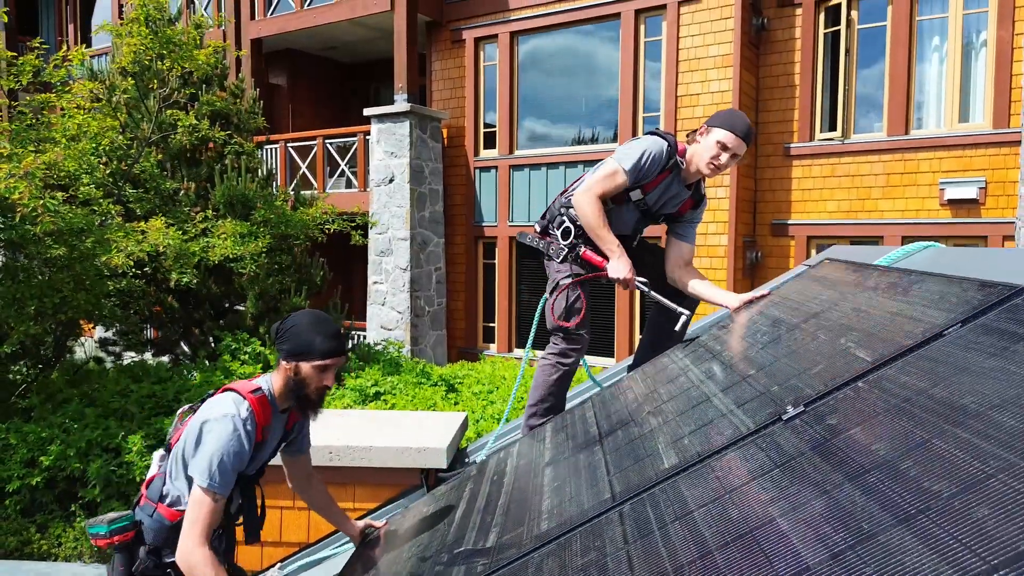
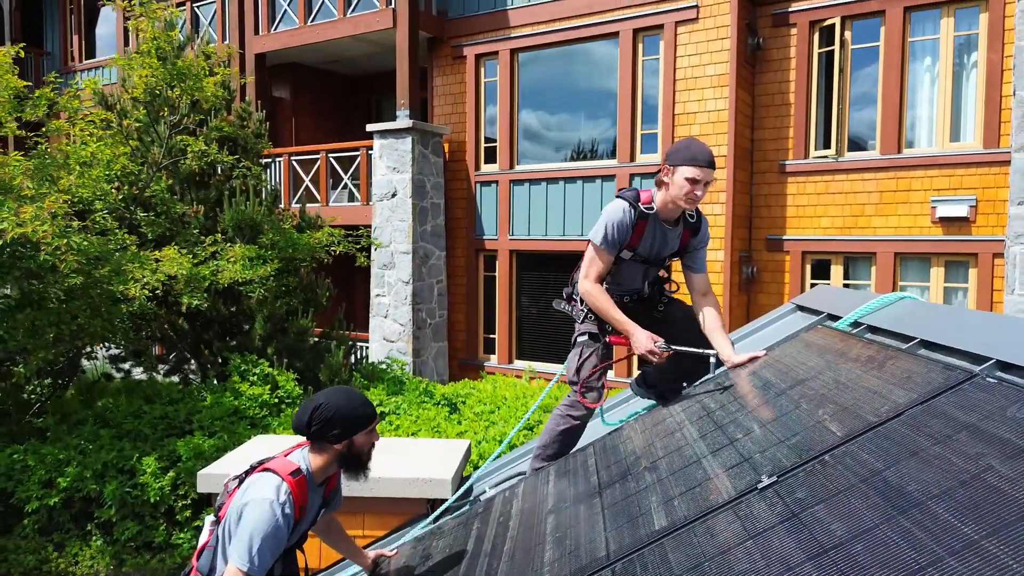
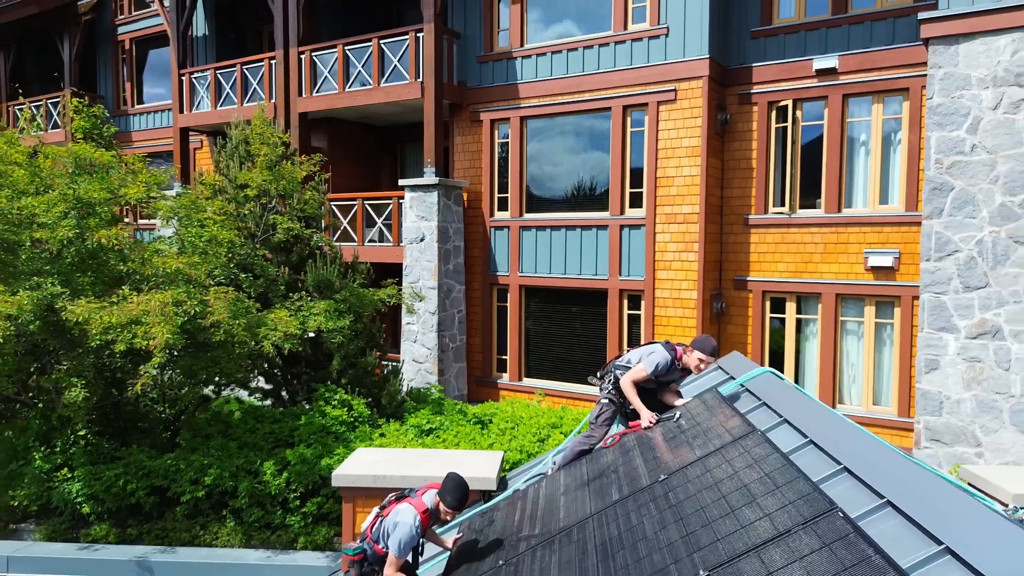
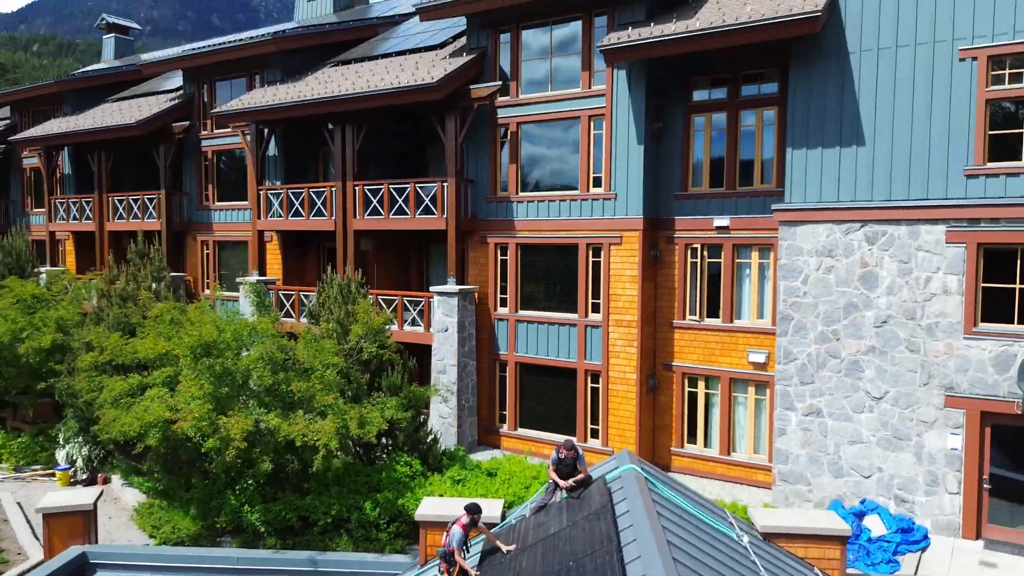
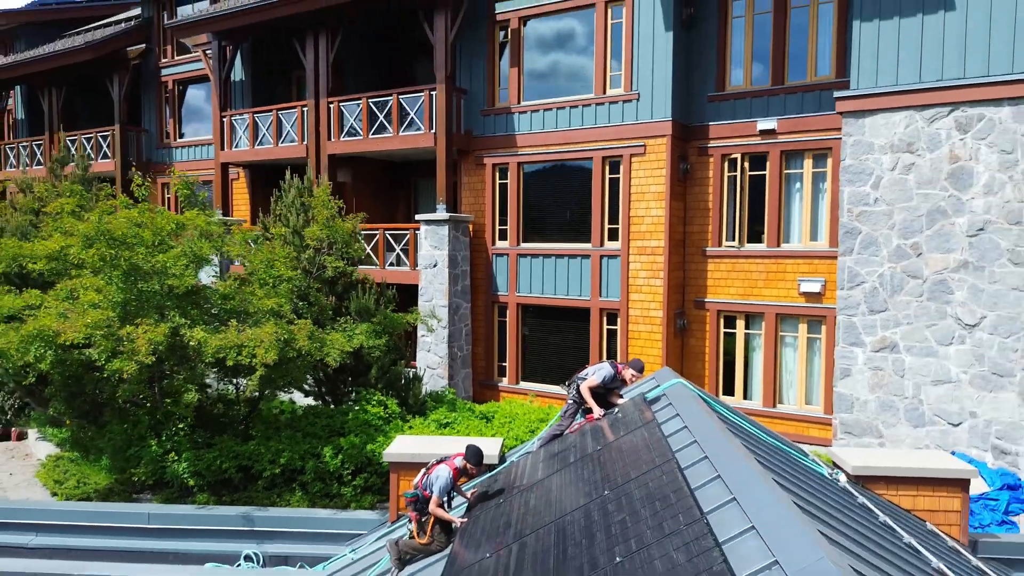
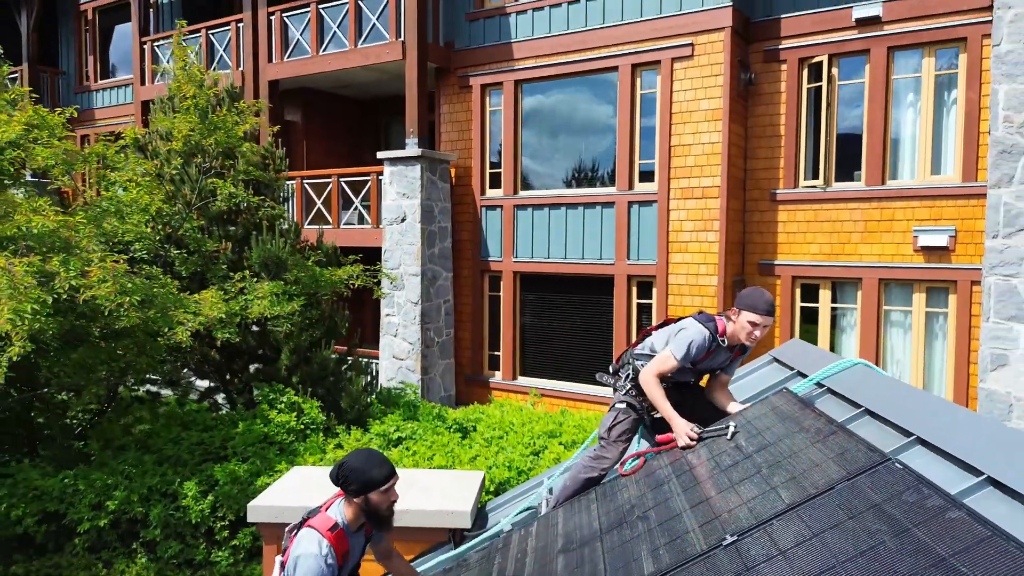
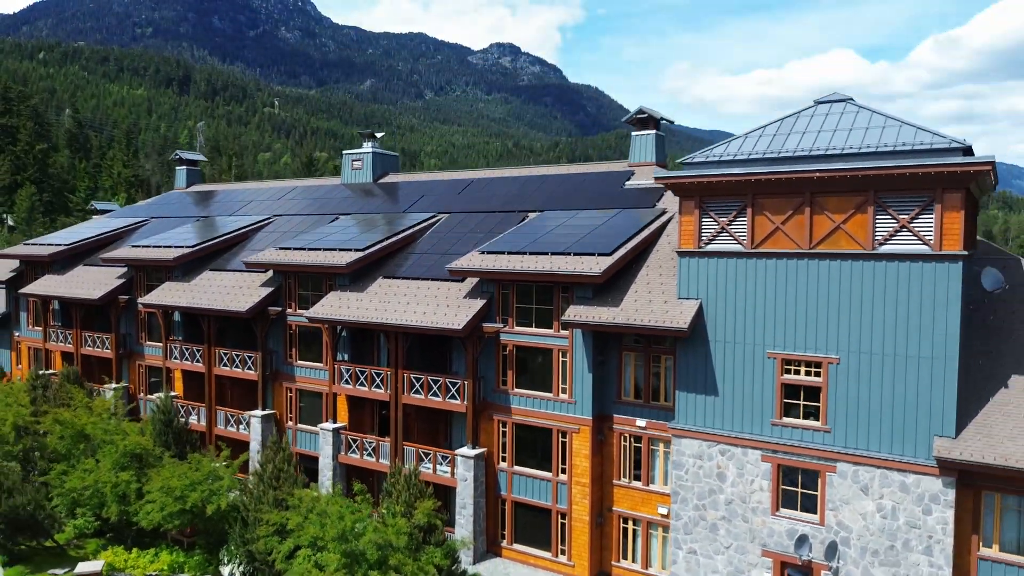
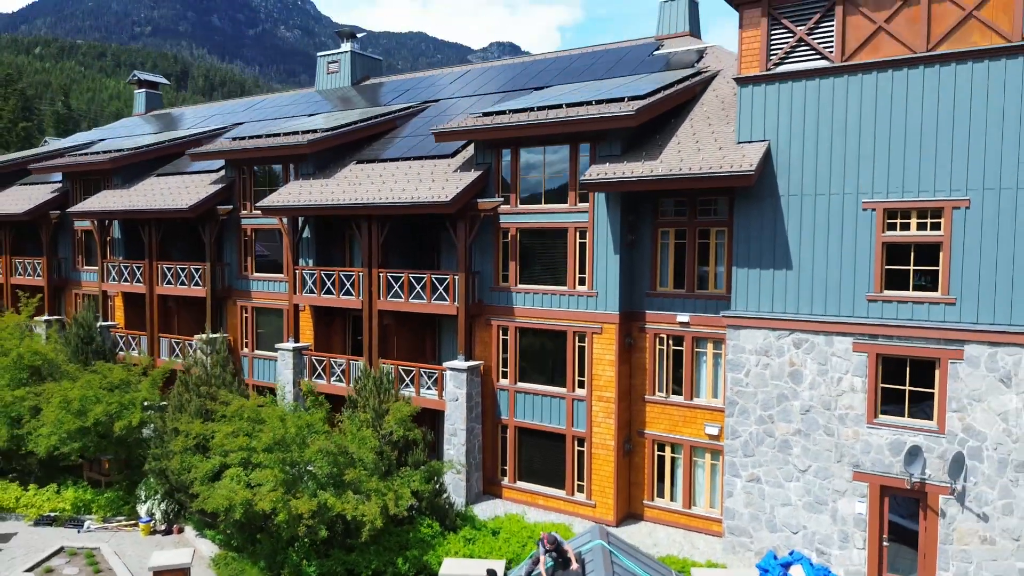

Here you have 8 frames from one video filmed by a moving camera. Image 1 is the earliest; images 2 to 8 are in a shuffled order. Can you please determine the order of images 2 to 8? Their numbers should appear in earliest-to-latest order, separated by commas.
2, 6, 3, 5, 4, 8, 7
